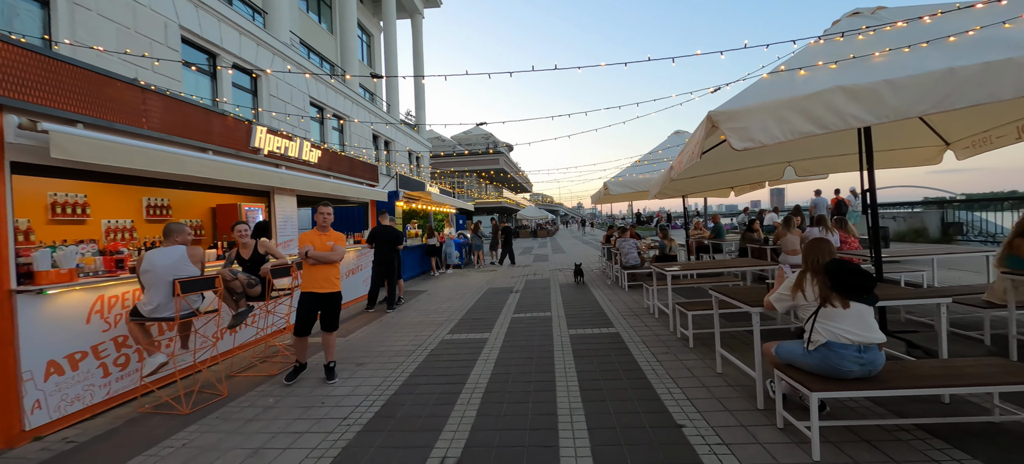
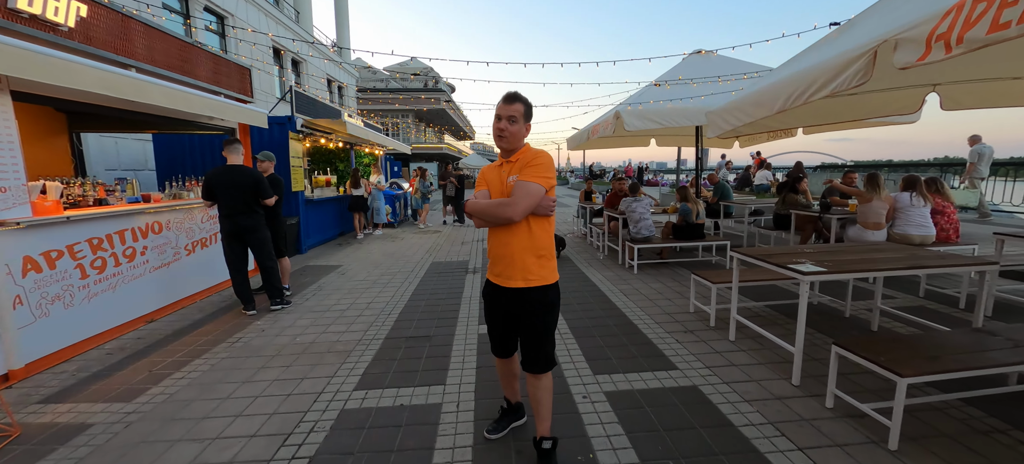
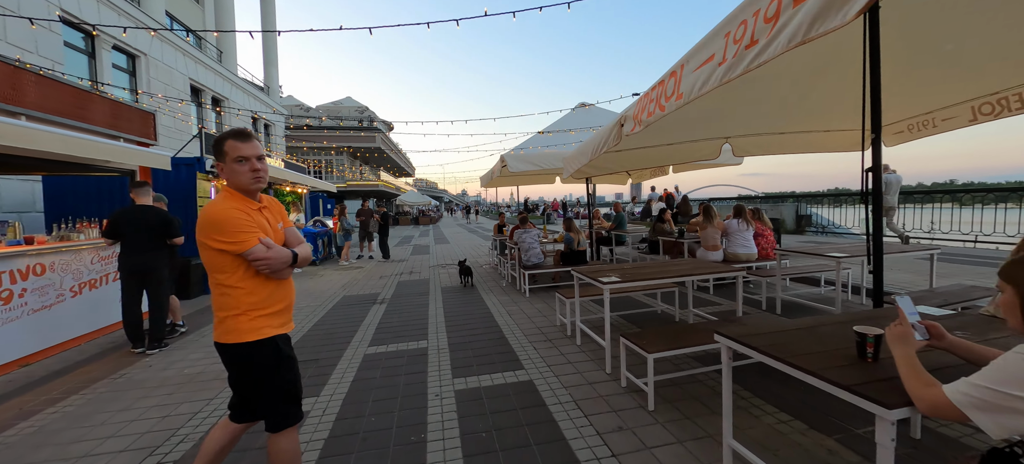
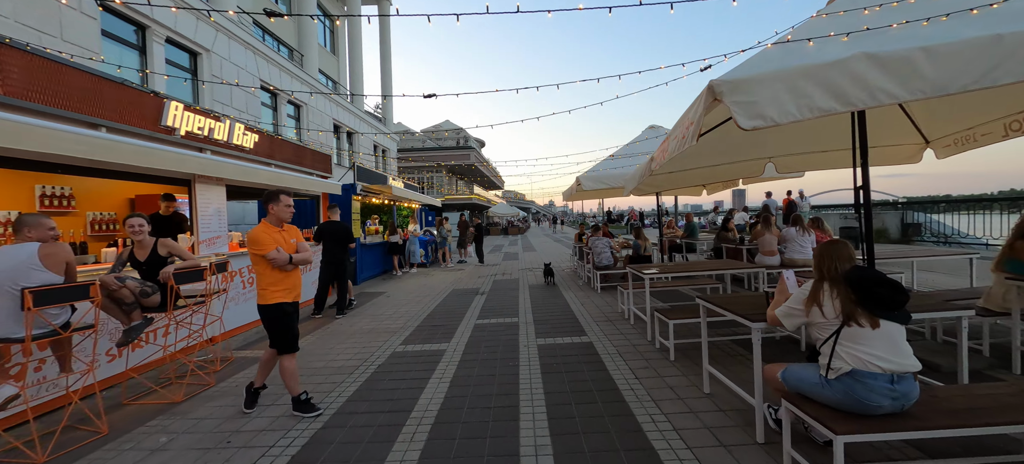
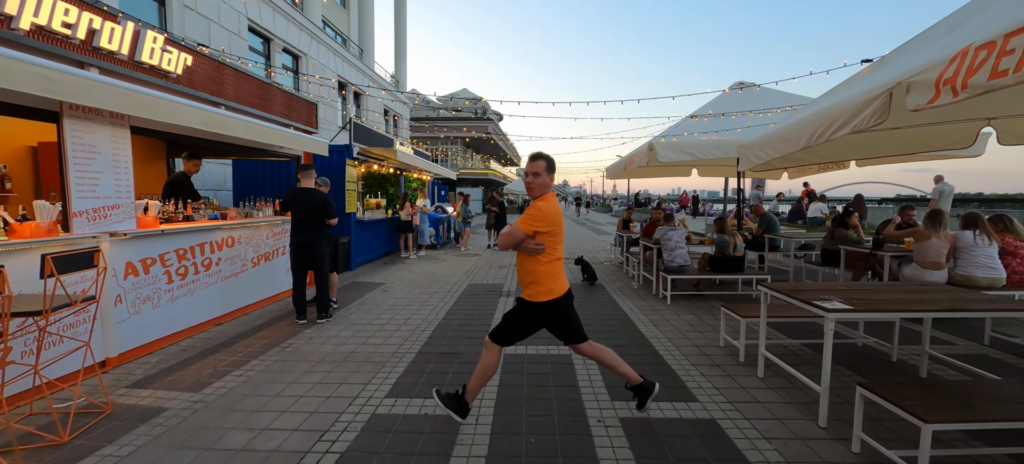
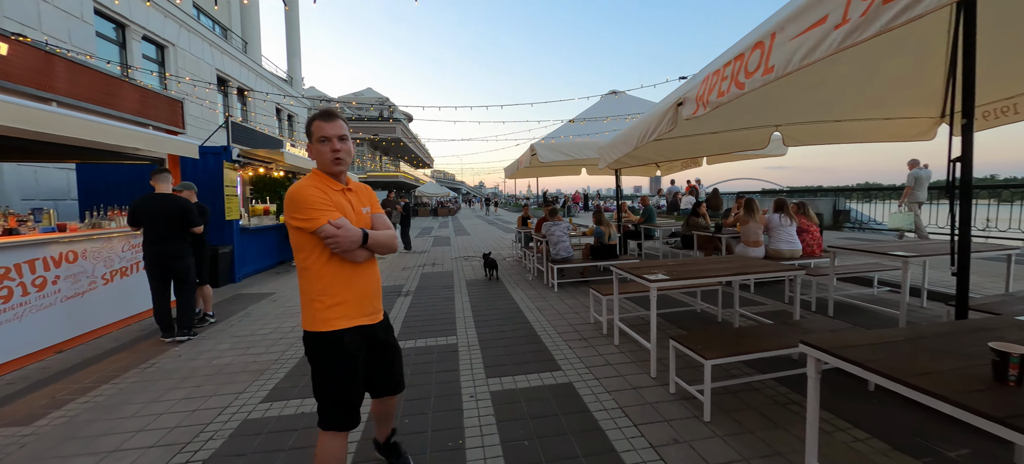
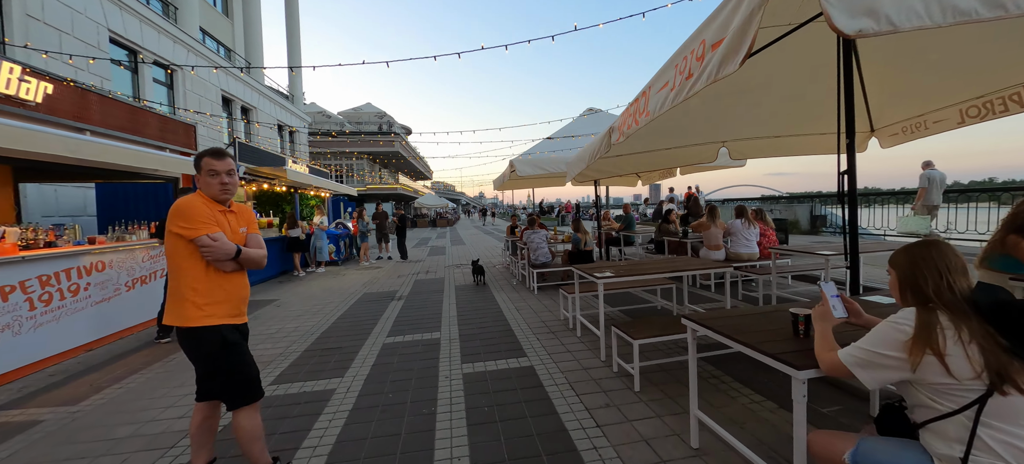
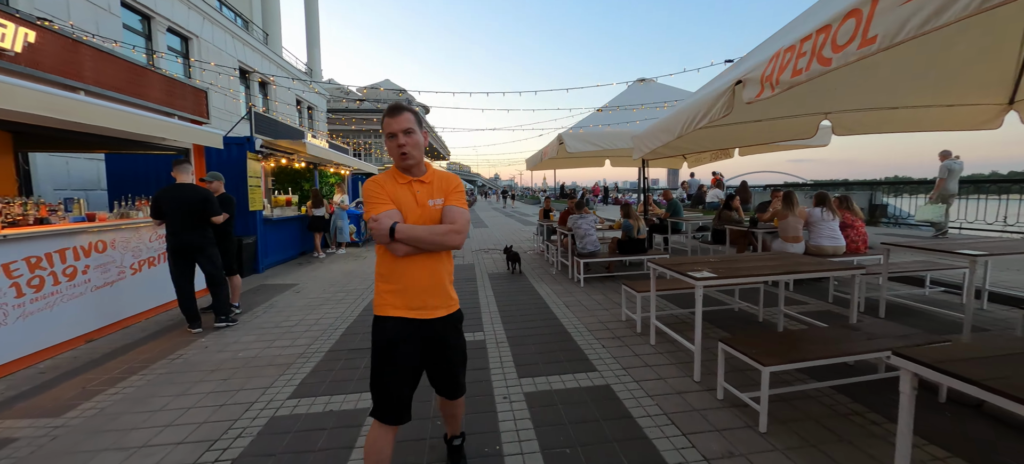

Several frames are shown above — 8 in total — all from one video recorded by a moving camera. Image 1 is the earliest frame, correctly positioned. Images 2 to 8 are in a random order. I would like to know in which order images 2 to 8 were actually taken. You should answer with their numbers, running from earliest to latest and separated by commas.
4, 7, 3, 6, 8, 2, 5
